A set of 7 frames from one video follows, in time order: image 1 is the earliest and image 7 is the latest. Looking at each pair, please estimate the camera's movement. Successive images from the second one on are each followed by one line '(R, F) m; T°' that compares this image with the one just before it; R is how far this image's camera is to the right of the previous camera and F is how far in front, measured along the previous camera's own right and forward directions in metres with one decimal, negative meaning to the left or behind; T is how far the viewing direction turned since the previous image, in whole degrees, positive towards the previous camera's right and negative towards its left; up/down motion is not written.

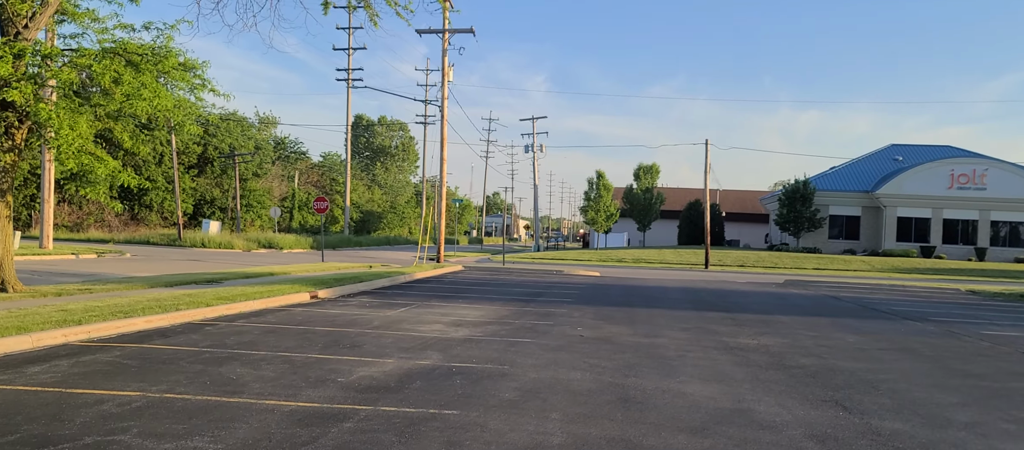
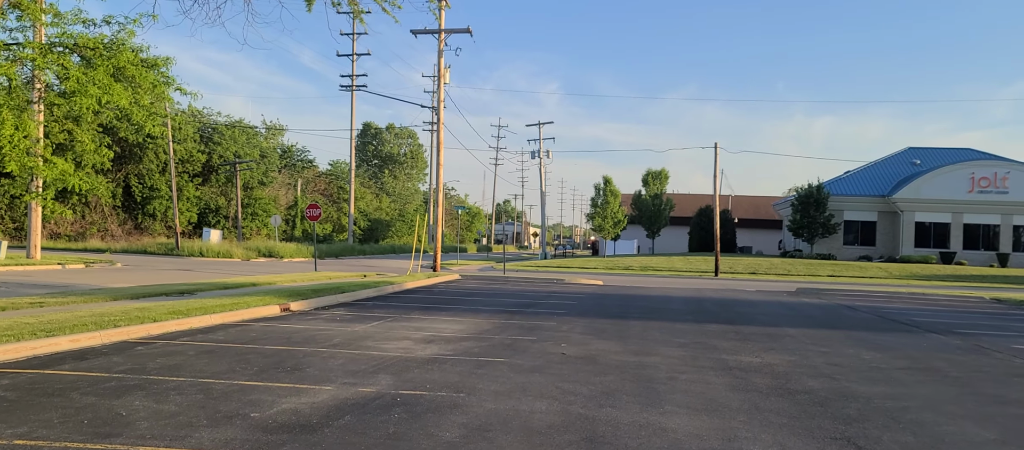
(+0.5, +1.3) m; -1°
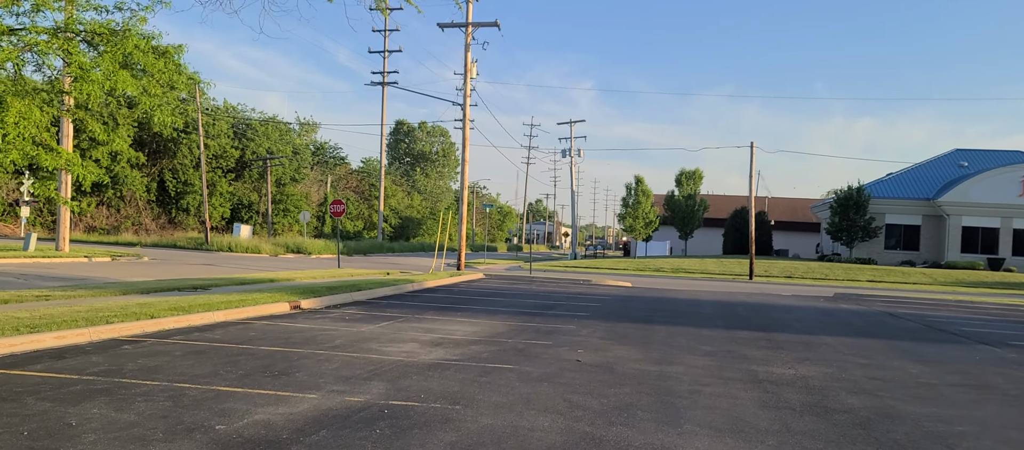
(+0.2, +0.8) m; -2°
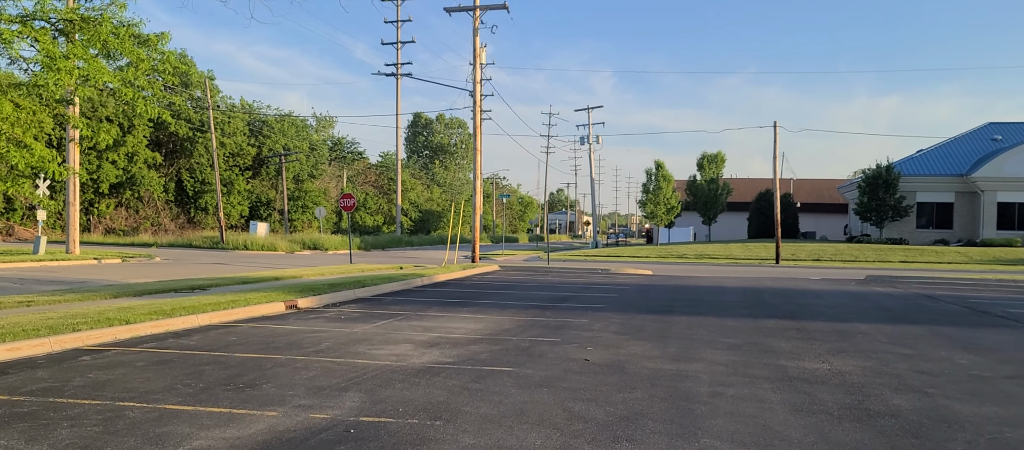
(+0.3, +1.0) m; -2°
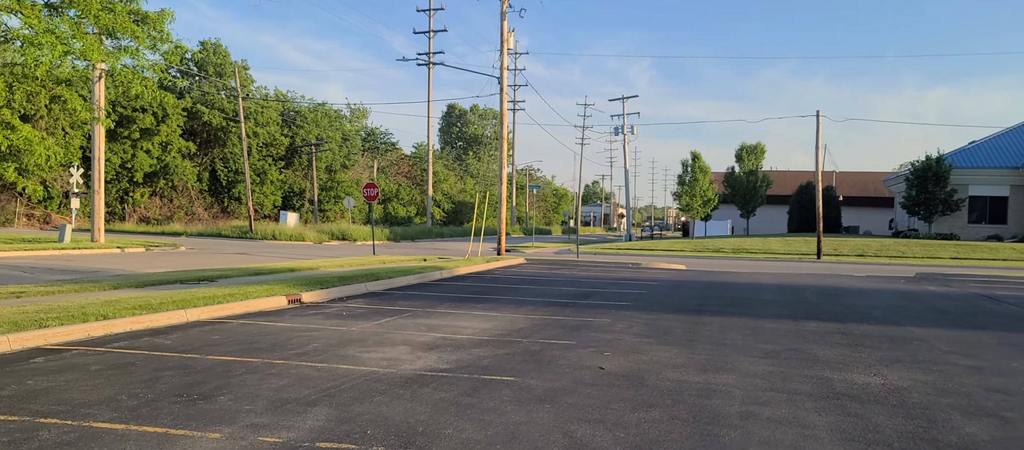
(+0.3, +1.1) m; -2°
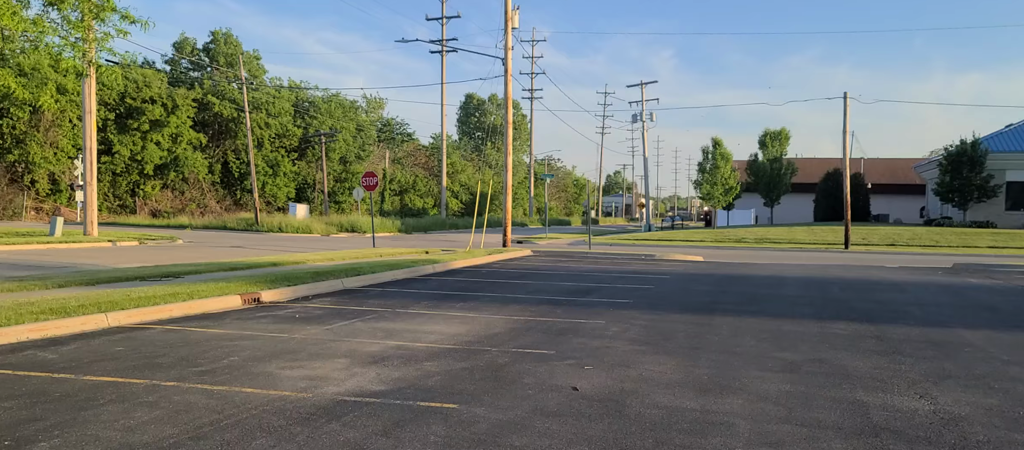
(+0.6, +1.7) m; -2°
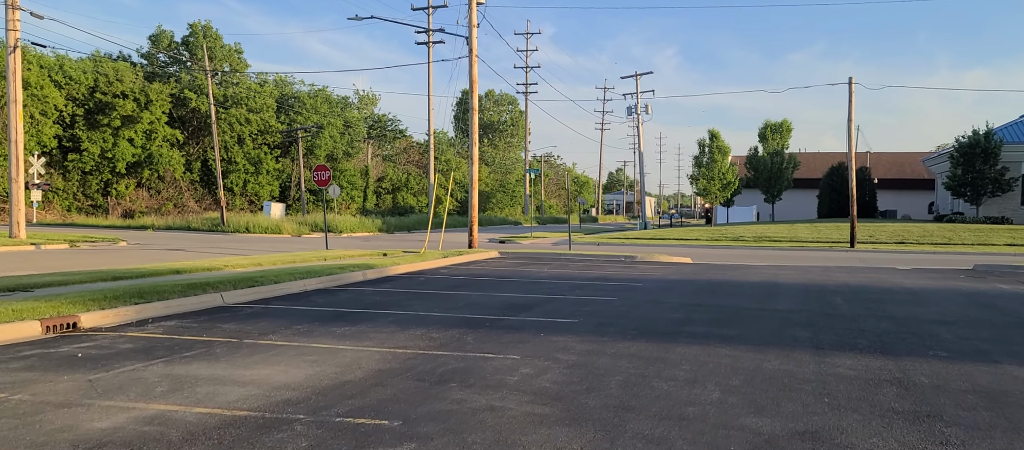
(+1.2, +3.1) m; 0°
